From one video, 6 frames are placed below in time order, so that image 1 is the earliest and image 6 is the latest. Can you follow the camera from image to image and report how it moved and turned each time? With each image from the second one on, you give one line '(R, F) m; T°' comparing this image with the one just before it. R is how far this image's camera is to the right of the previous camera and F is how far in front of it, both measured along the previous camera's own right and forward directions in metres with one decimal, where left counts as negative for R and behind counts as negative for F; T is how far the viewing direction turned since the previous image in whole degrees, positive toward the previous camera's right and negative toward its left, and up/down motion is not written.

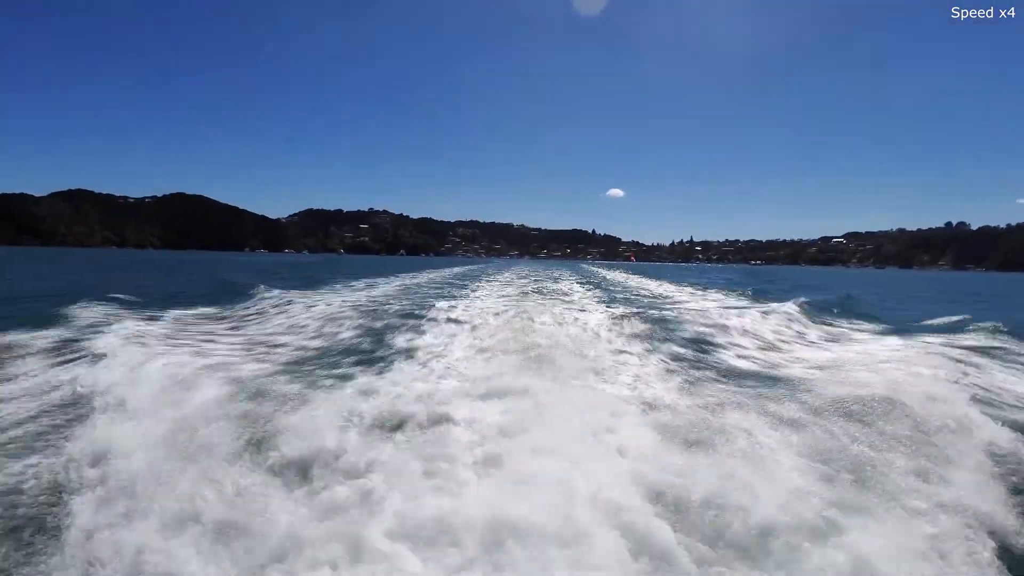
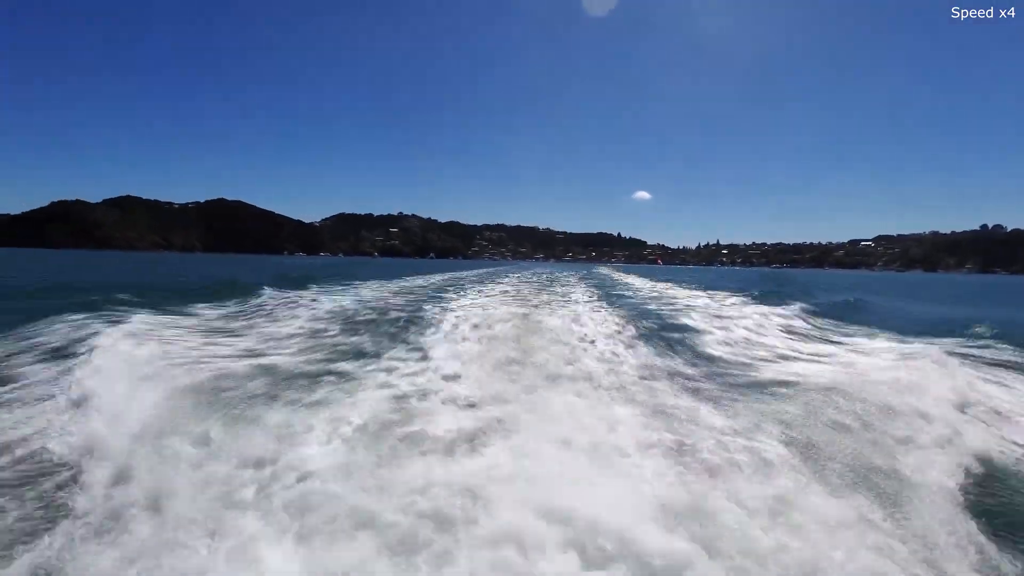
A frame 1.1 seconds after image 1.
(+0.2, -1.5) m; -3°
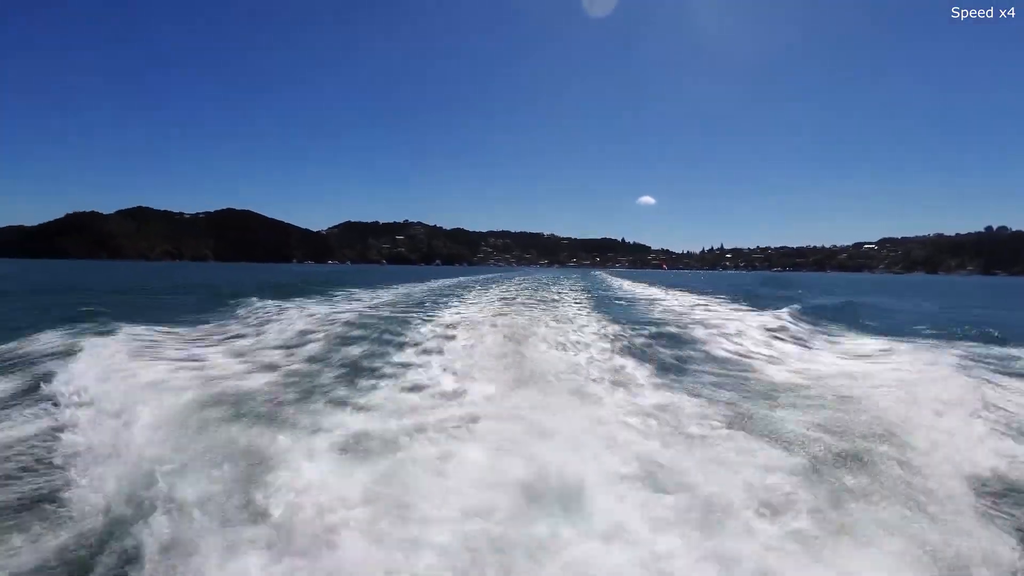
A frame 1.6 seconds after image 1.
(+0.1, -0.7) m; -1°
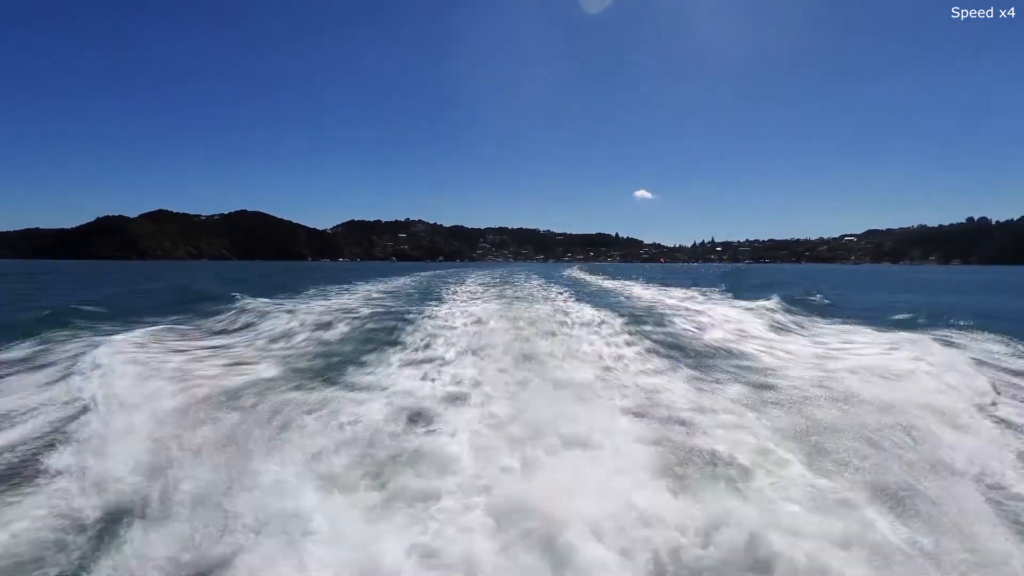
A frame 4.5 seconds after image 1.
(+0.8, -3.3) m; 0°
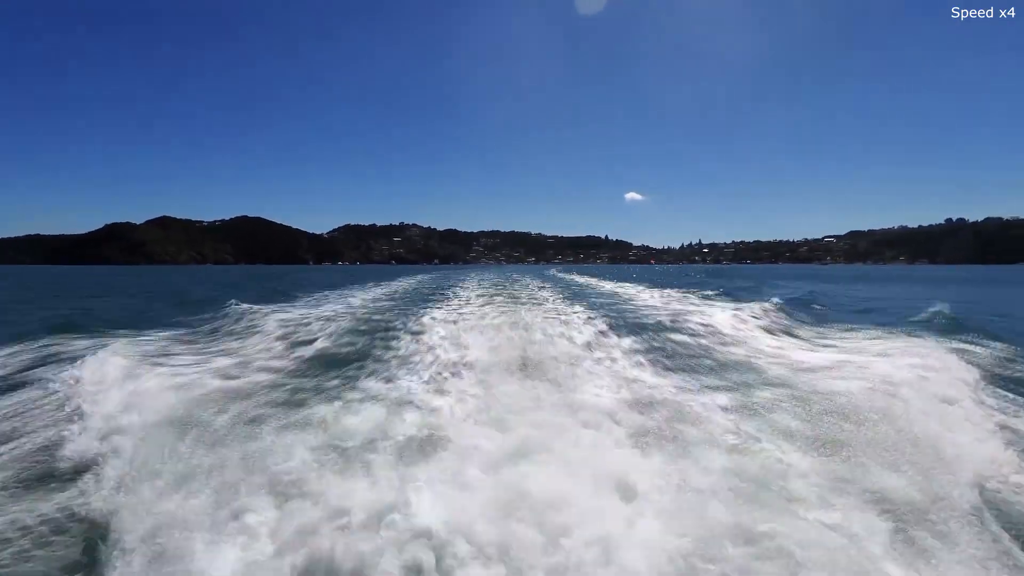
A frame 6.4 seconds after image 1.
(+1.0, -1.9) m; 0°
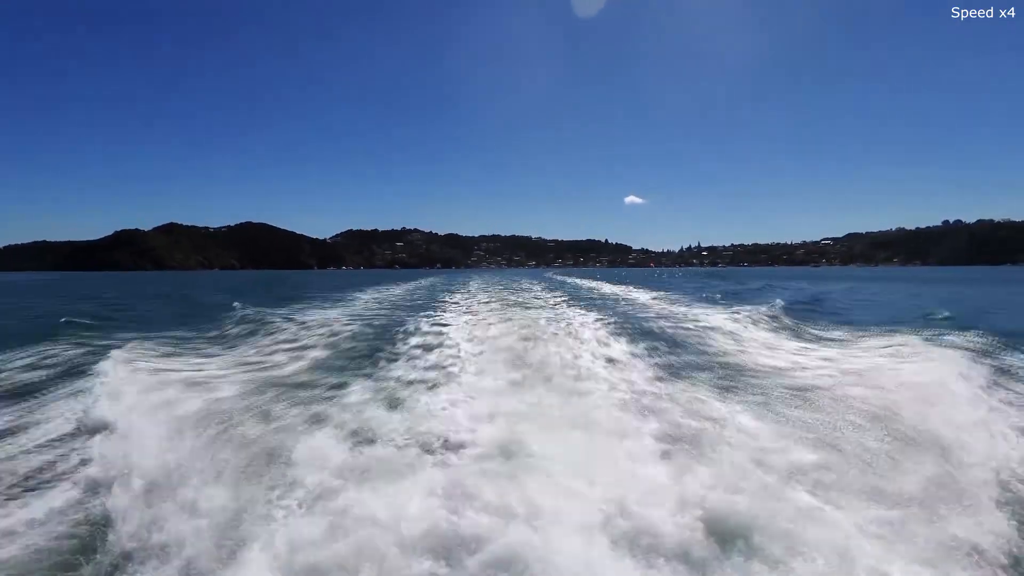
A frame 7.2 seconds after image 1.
(-0.1, -0.8) m; 0°
